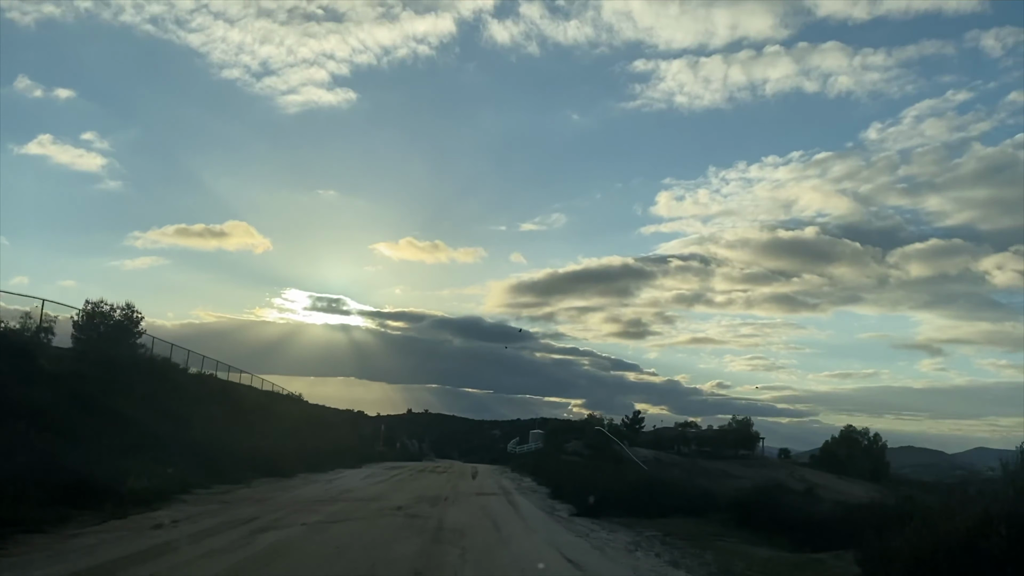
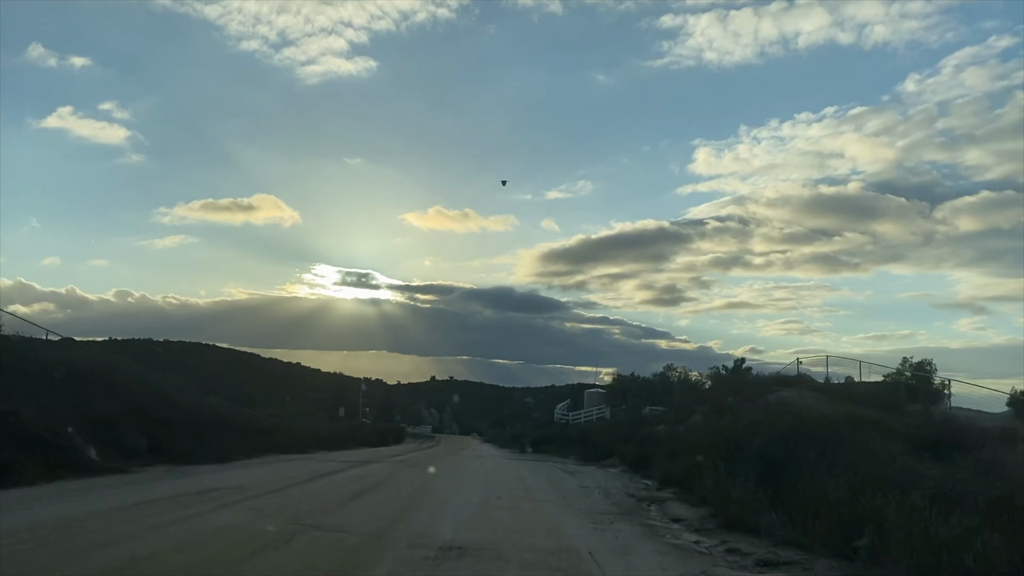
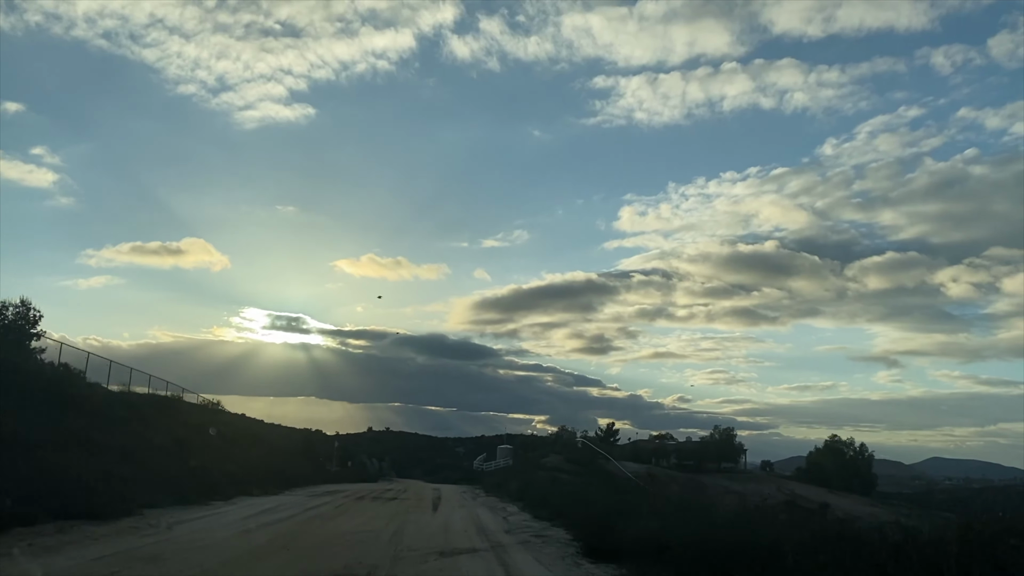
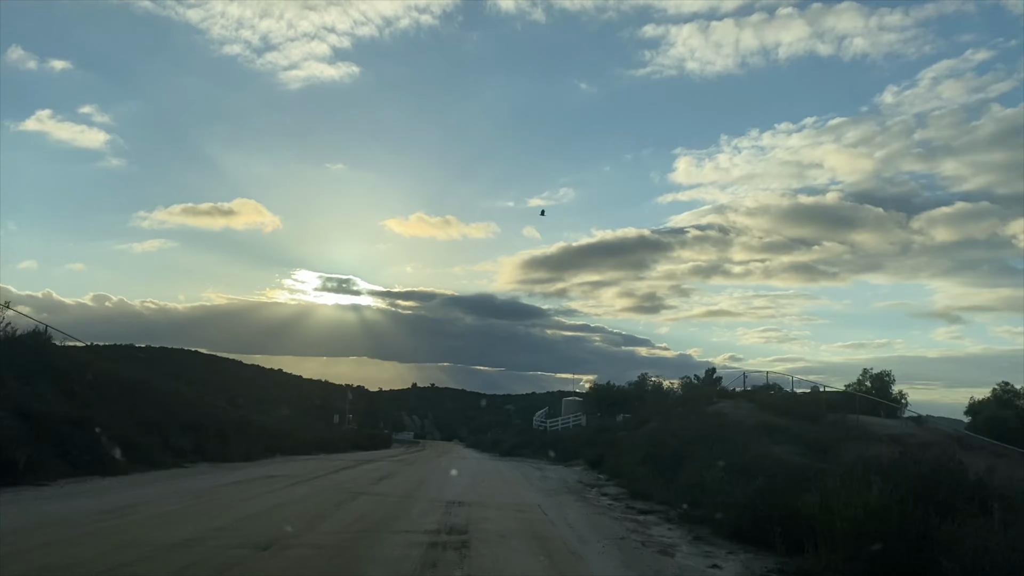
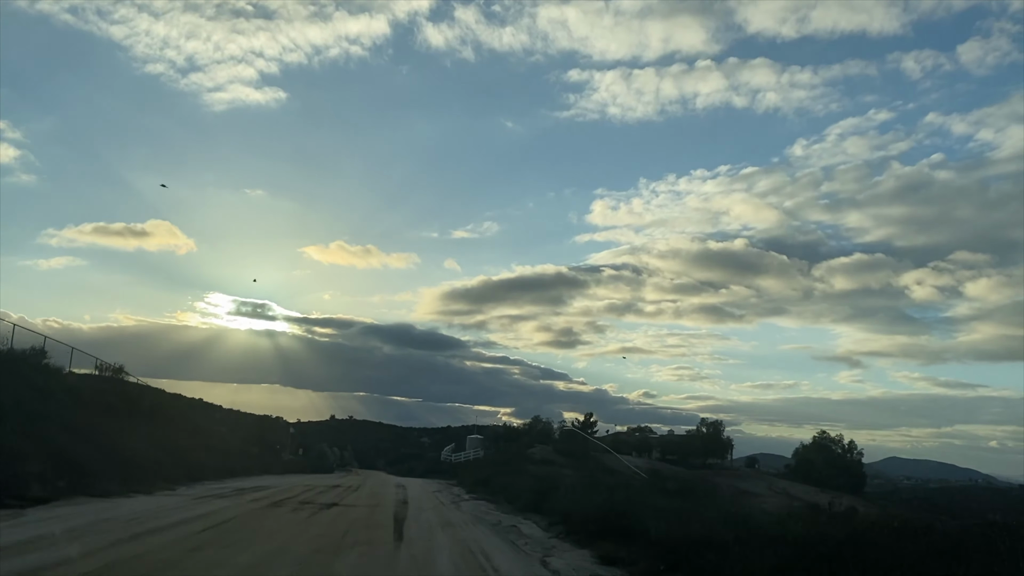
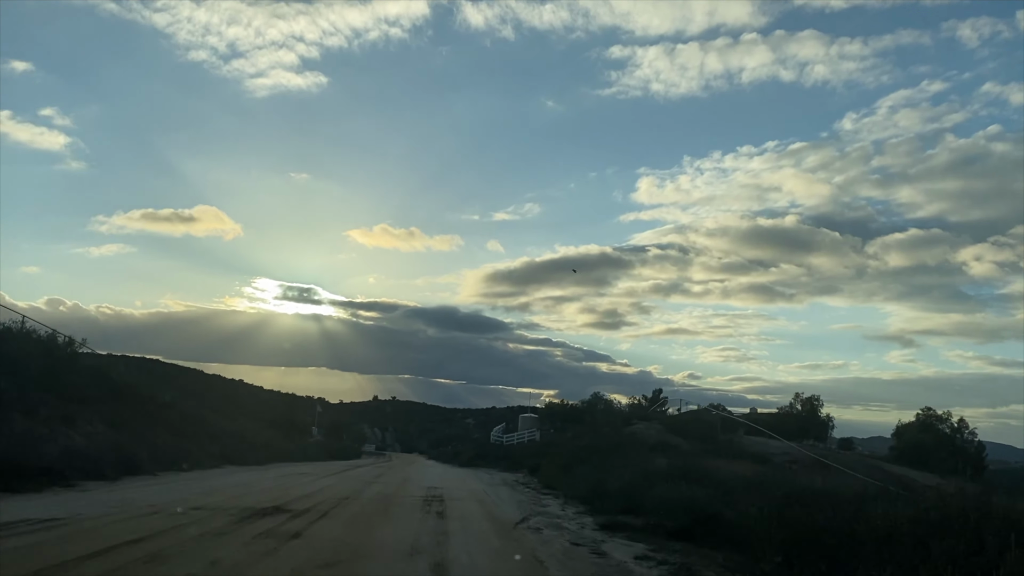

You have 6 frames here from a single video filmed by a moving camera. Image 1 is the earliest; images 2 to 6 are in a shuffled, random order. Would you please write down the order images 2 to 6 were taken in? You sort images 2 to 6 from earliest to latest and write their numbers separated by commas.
3, 5, 6, 4, 2
